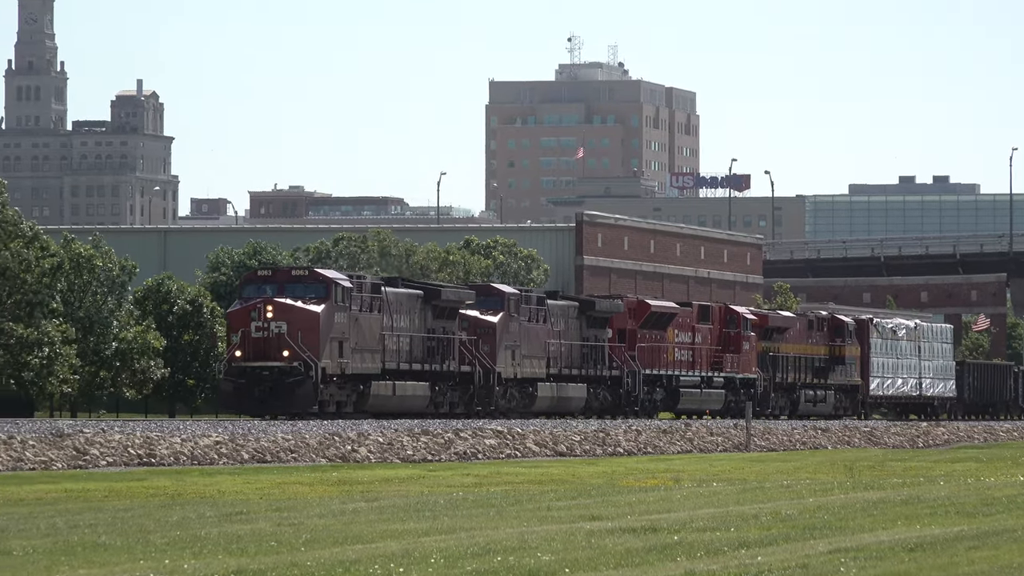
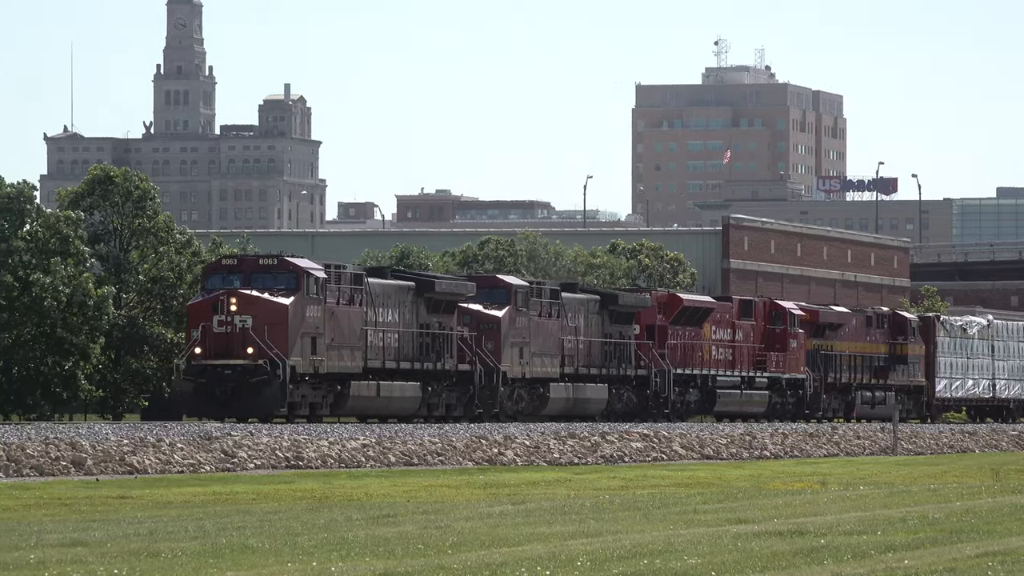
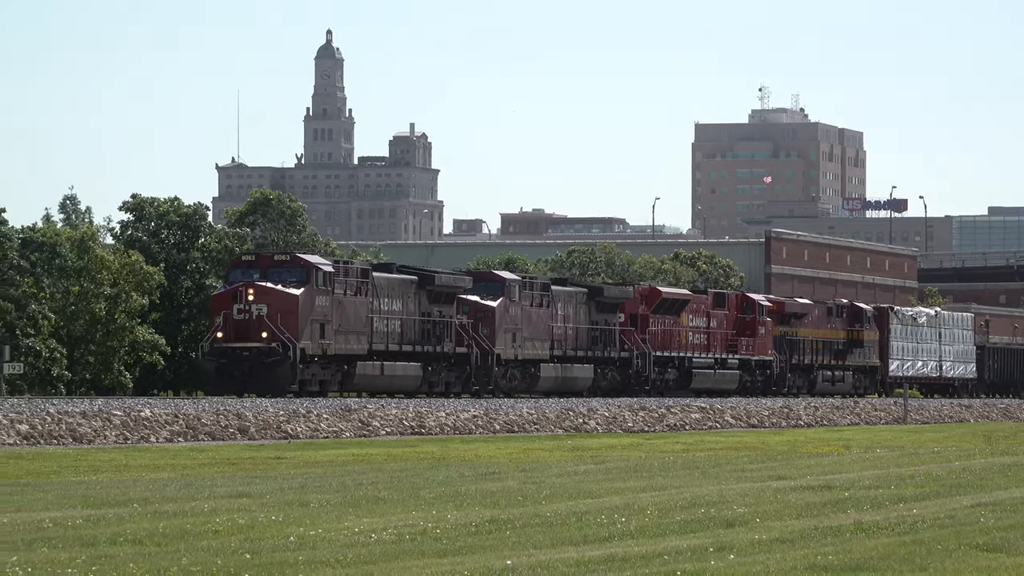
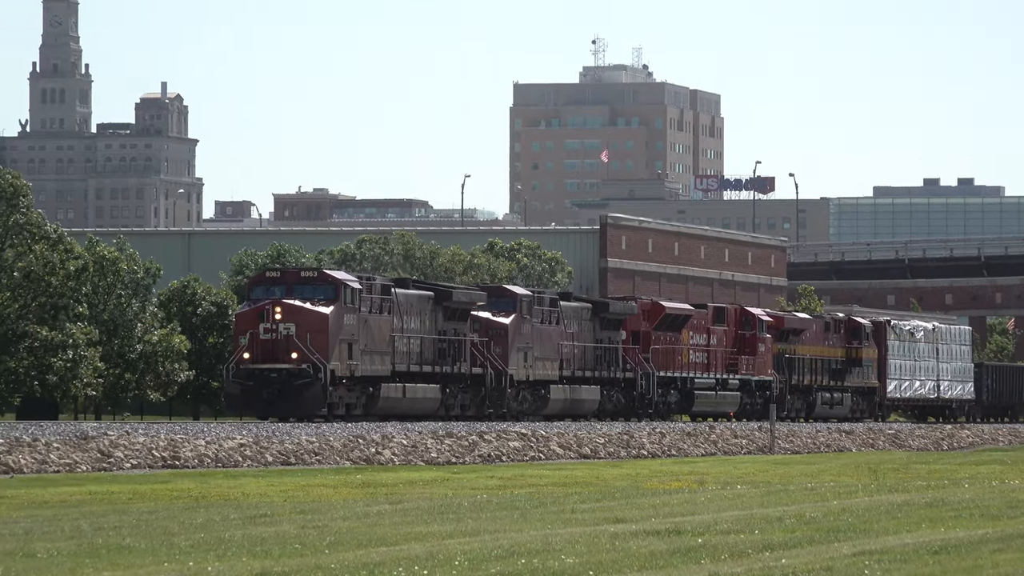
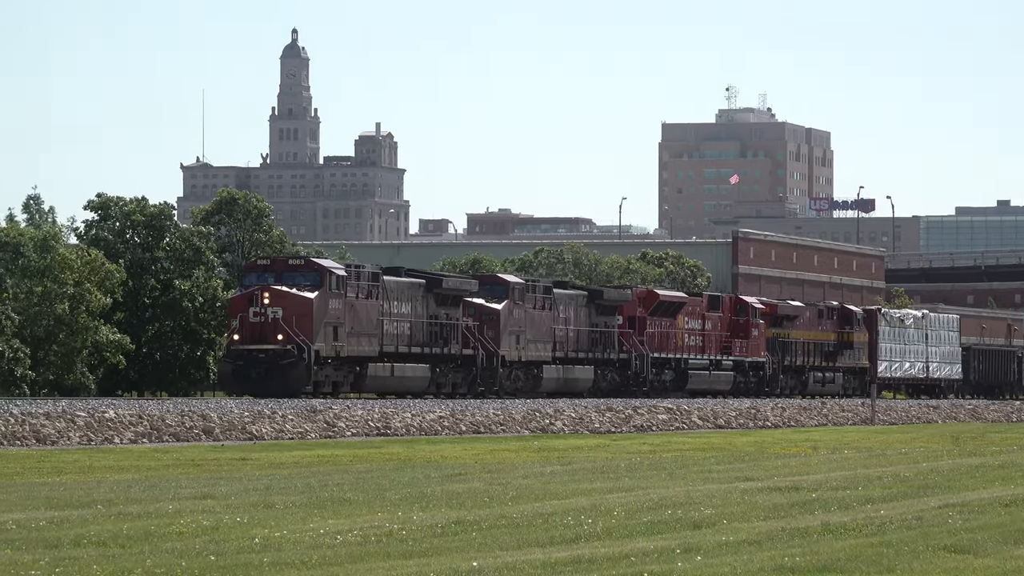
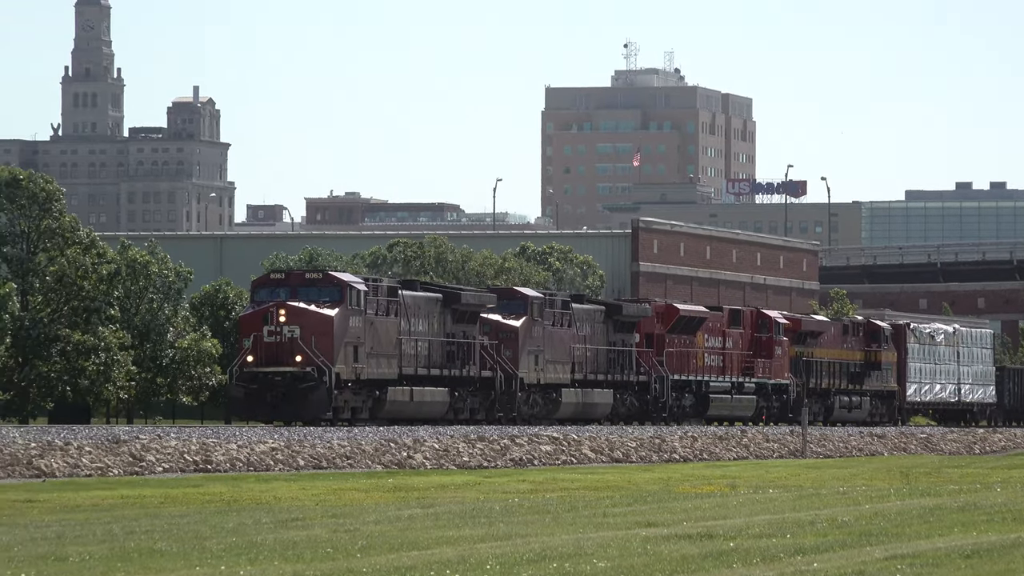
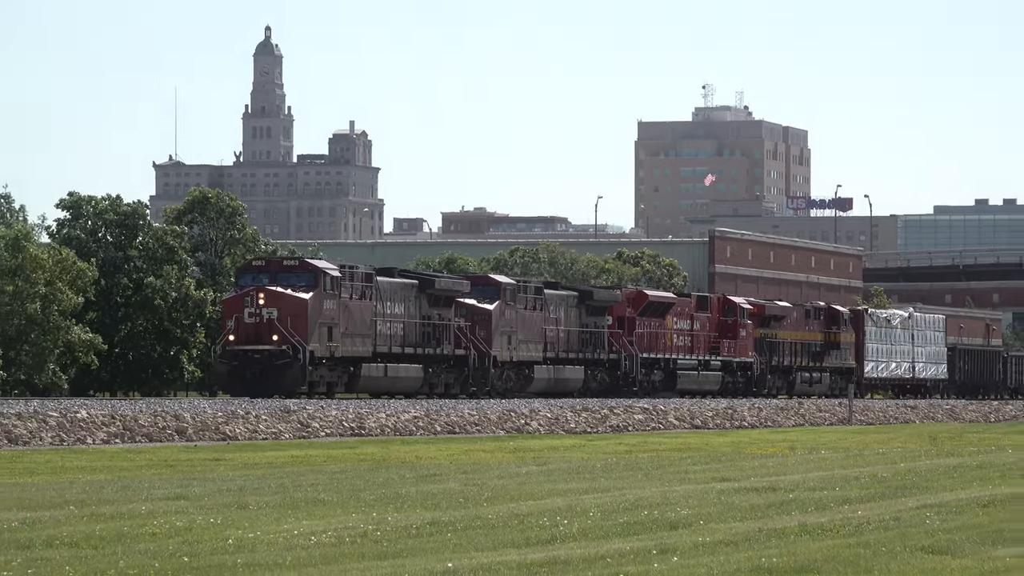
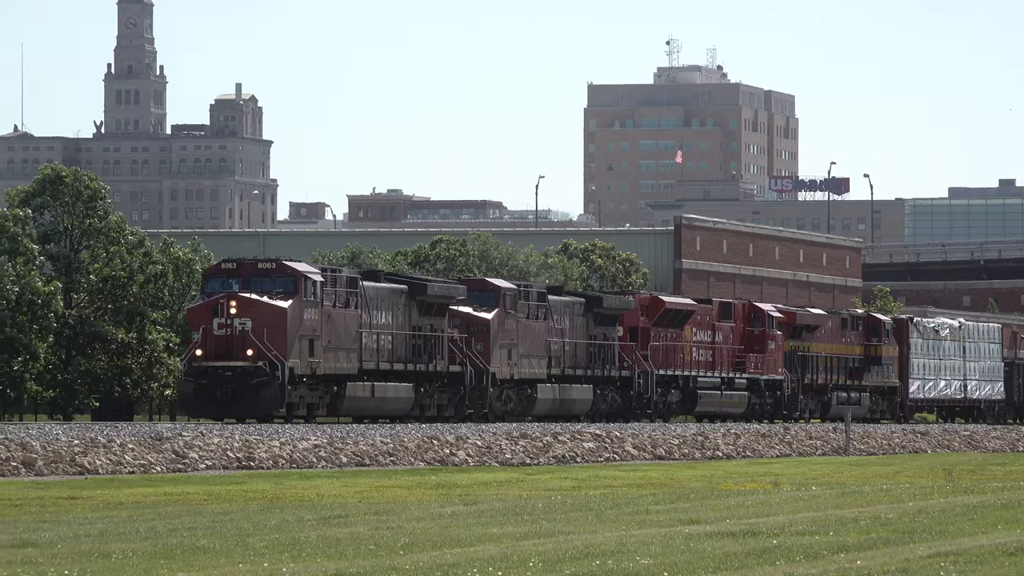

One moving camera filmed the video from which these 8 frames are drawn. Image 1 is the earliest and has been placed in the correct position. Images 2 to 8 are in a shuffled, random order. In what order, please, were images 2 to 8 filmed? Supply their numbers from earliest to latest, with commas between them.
4, 6, 8, 2, 7, 5, 3
